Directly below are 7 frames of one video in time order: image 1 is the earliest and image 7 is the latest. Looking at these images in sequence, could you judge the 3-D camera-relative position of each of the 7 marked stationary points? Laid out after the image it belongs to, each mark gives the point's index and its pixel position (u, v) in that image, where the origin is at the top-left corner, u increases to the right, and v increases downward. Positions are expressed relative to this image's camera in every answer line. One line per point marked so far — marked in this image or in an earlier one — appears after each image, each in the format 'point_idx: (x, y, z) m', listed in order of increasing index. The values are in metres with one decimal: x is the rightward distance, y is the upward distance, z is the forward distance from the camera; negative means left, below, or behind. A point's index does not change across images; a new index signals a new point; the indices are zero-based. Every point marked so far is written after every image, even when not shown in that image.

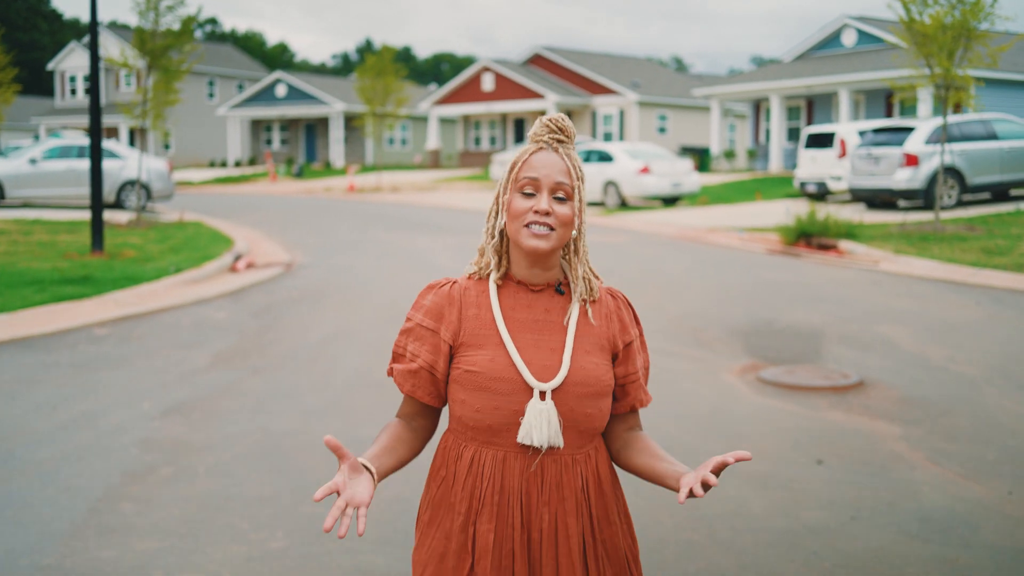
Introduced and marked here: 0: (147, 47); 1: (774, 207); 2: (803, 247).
0: (-5.2, +3.4, +18.2) m
1: (+3.7, +1.1, +18.2) m
2: (+3.3, +0.4, +14.6) m
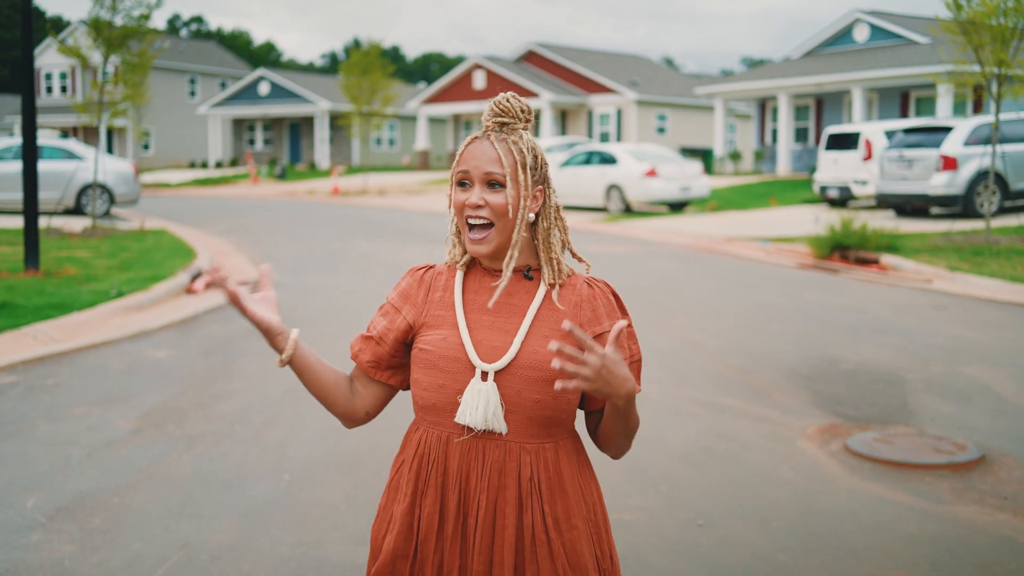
0: (-5.3, +3.2, +16.6) m
1: (+3.7, +1.0, +16.7) m
2: (+3.3, +0.3, +13.1) m
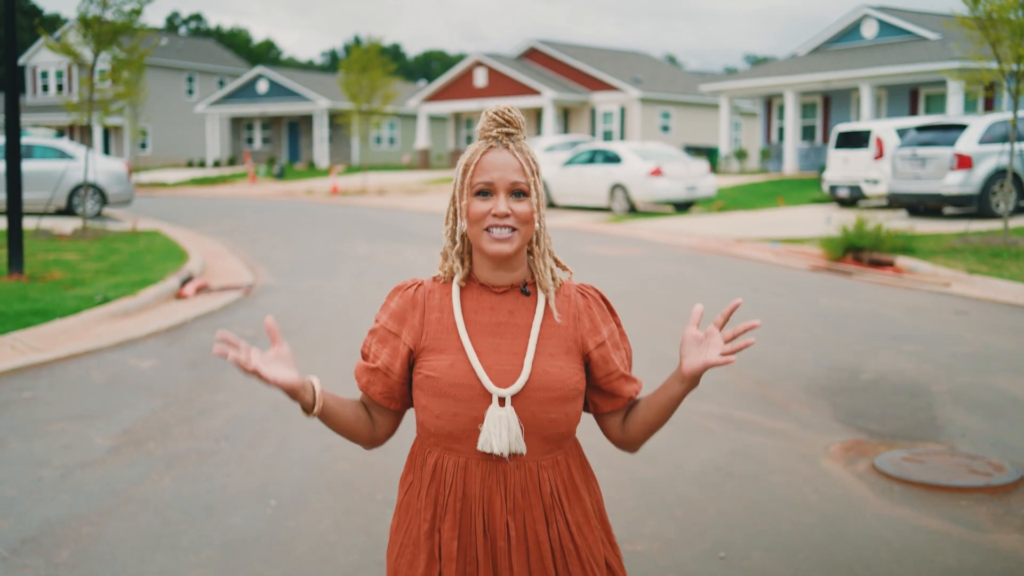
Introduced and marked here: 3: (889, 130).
0: (-5.2, +3.2, +16.2) m
1: (+3.7, +0.9, +16.3) m
2: (+3.3, +0.2, +12.7) m
3: (+4.9, +2.0, +16.8) m
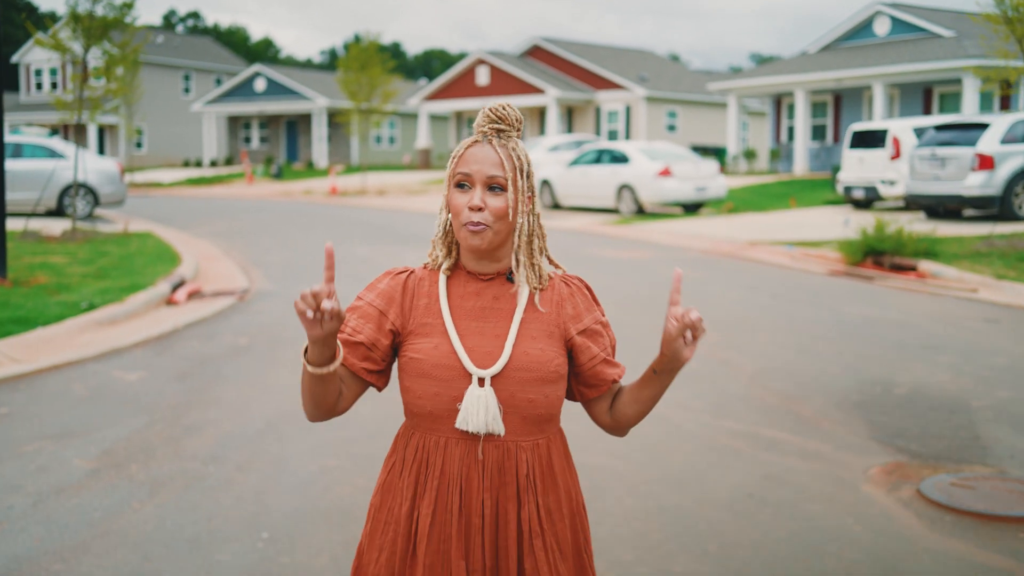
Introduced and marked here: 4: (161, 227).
0: (-5.2, +3.1, +15.7) m
1: (+3.8, +0.9, +15.7) m
2: (+3.4, +0.2, +12.2) m
3: (+4.9, +2.0, +16.3) m
4: (-4.3, +0.8, +16.0) m
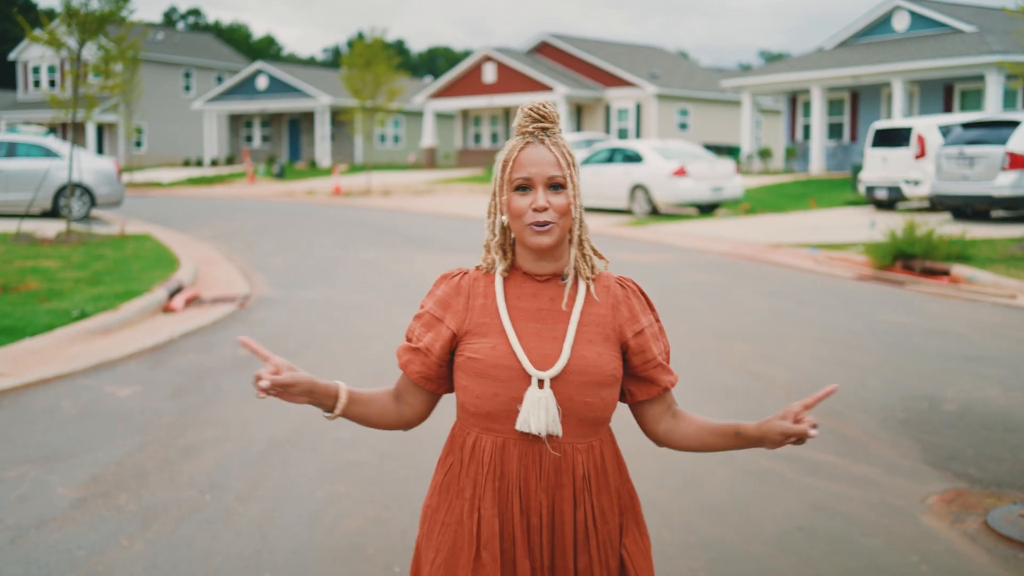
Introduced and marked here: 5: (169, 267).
0: (-5.1, +3.1, +15.1) m
1: (+3.9, +0.8, +15.2) m
2: (+3.5, +0.1, +11.6) m
3: (+5.1, +1.9, +15.8) m
4: (-4.2, +0.7, +15.5) m
5: (-3.0, +0.2, +11.5) m
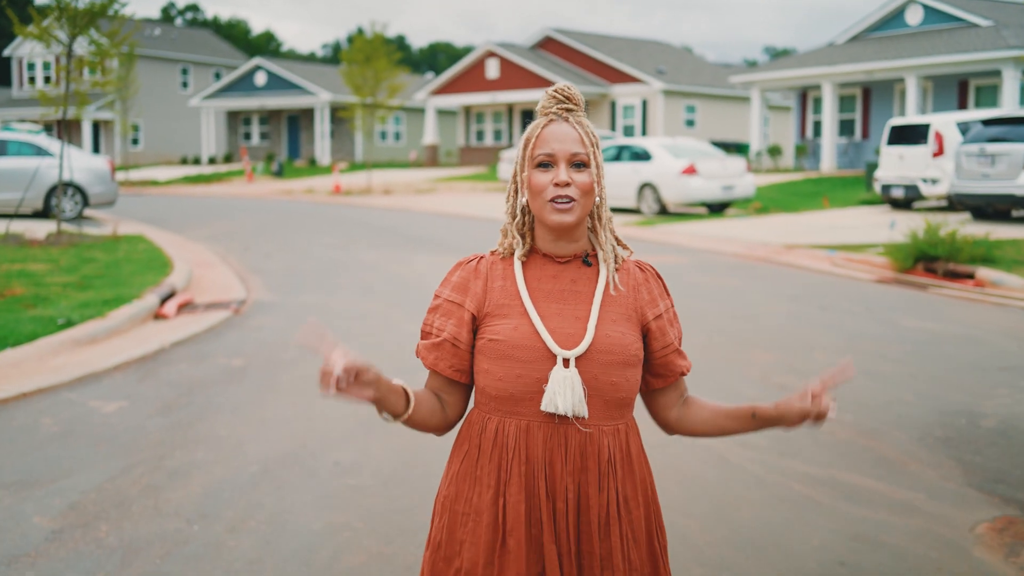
0: (-5.0, +3.1, +14.7) m
1: (+3.9, +0.8, +14.8) m
2: (+3.6, +0.1, +11.2) m
3: (+5.1, +1.9, +15.3) m
4: (-4.1, +0.7, +15.0) m
5: (-3.0, +0.2, +11.1) m
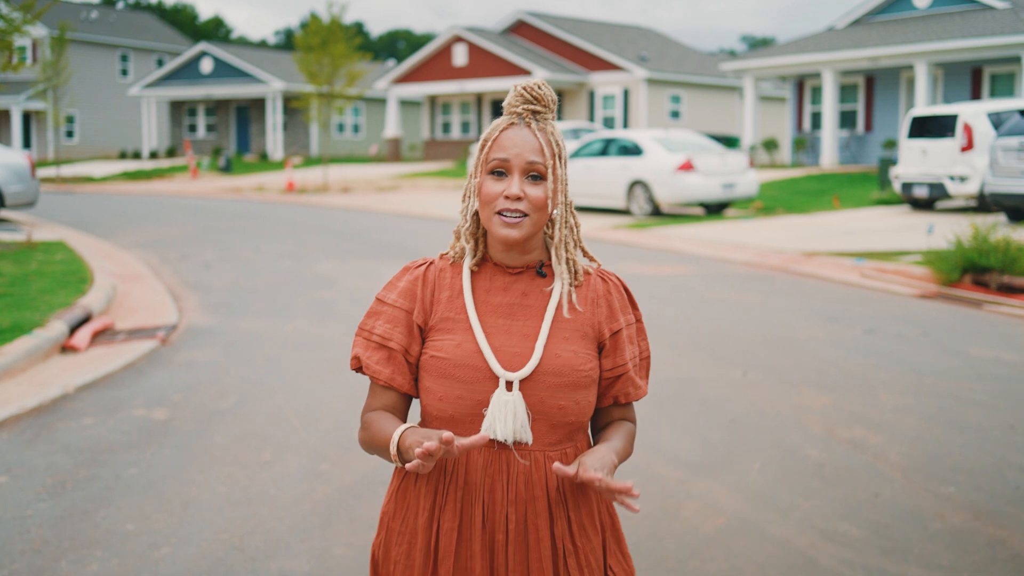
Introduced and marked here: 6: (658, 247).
0: (-5.2, +2.9, +12.8) m
1: (+3.7, +0.7, +13.2) m
2: (+3.4, 0.0, +9.6) m
3: (+4.9, +1.8, +13.8) m
4: (-4.4, +0.6, +13.2) m
5: (-3.1, 0.0, +9.3) m
6: (+1.4, +0.4, +12.6) m
